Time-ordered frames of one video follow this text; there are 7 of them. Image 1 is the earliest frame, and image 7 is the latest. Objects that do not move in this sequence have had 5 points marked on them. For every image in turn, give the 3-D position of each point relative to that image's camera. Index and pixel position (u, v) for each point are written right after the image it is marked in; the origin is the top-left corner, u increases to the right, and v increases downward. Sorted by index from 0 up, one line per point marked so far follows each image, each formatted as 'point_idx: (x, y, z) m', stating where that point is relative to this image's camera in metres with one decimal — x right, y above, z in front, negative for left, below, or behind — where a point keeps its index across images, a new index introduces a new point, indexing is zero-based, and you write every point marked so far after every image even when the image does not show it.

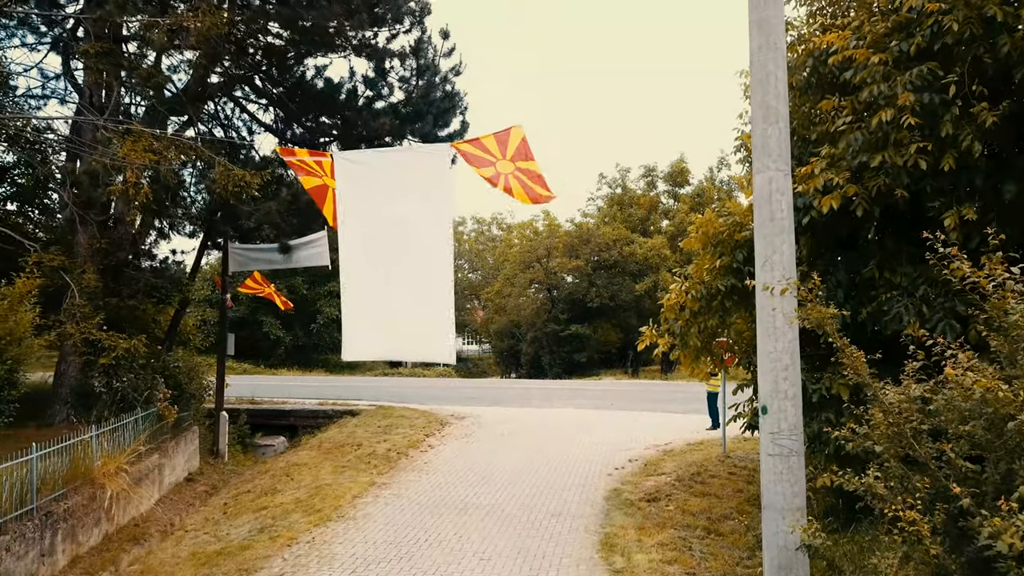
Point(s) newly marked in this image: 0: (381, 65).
0: (-2.0, +3.4, +12.1) m
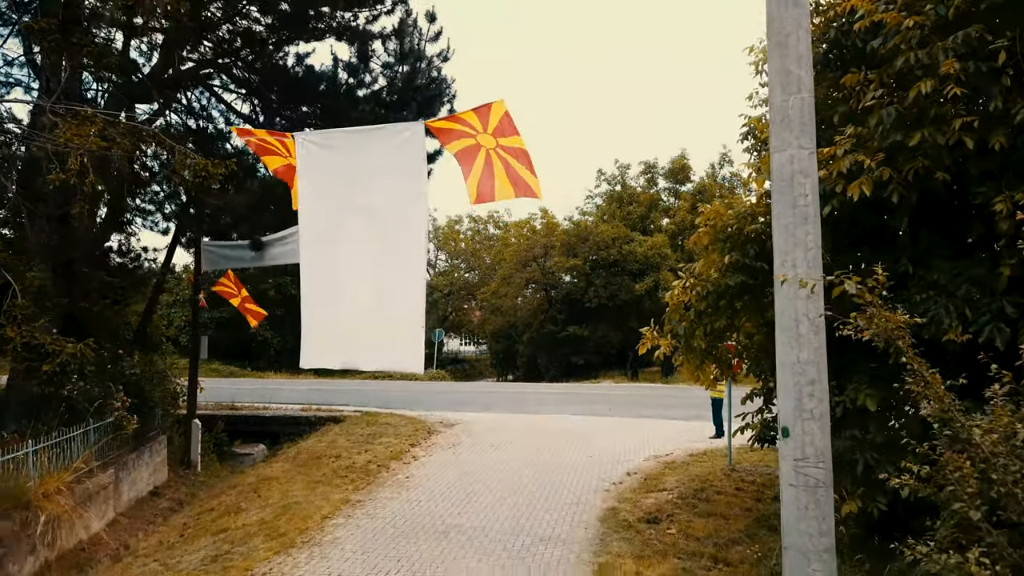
0: (-2.1, +3.4, +11.4) m
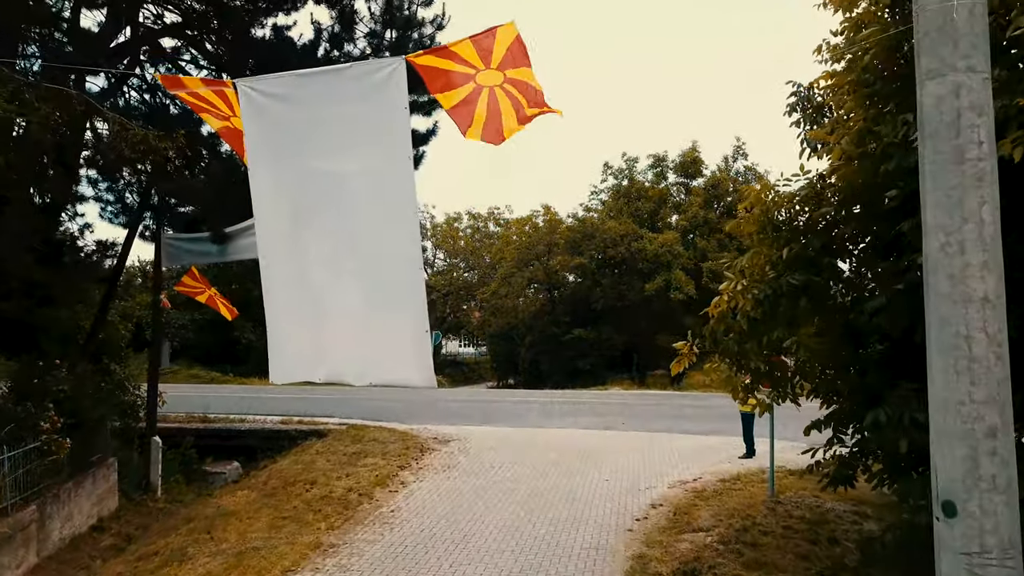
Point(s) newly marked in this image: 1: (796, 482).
0: (-2.1, +3.4, +10.1) m
1: (+2.8, -1.9, +8.0) m
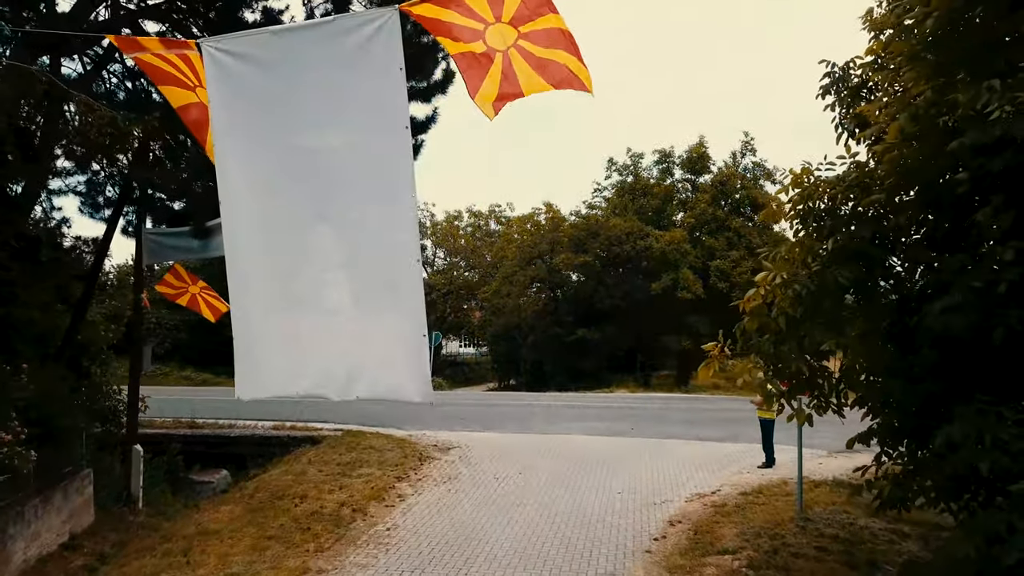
0: (-2.0, +3.4, +9.5) m
1: (+2.9, -1.9, +7.4) m
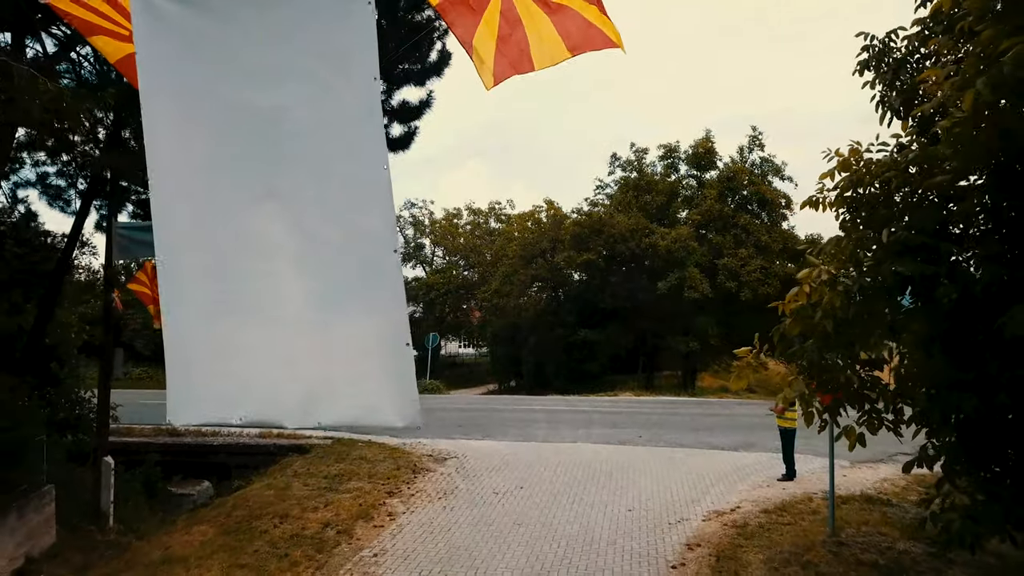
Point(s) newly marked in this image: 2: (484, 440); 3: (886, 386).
0: (-2.0, +3.4, +8.8) m
1: (+2.9, -1.9, +6.7) m
2: (-0.4, -2.0, +10.7) m
3: (+2.0, -0.5, +4.4) m
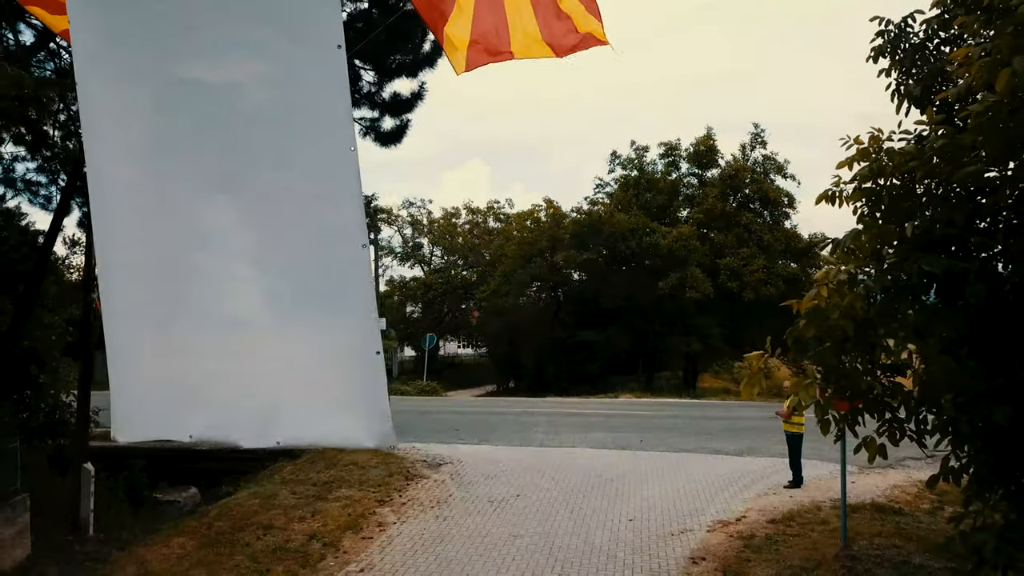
0: (-2.1, +3.4, +8.5) m
1: (+2.9, -1.9, +6.4) m
2: (-0.4, -2.0, +10.3) m
3: (+2.0, -0.5, +4.1) m
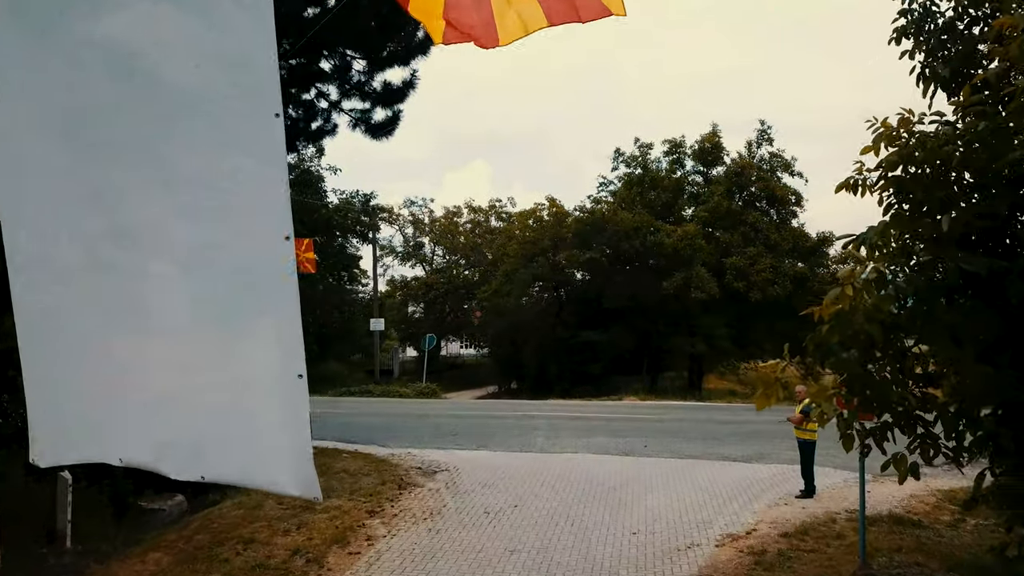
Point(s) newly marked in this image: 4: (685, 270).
0: (-2.1, +3.4, +8.2) m
1: (+2.8, -1.9, +6.0) m
2: (-0.4, -2.0, +10.0) m
3: (+2.0, -0.5, +3.7) m
4: (+4.1, +0.4, +18.8) m
